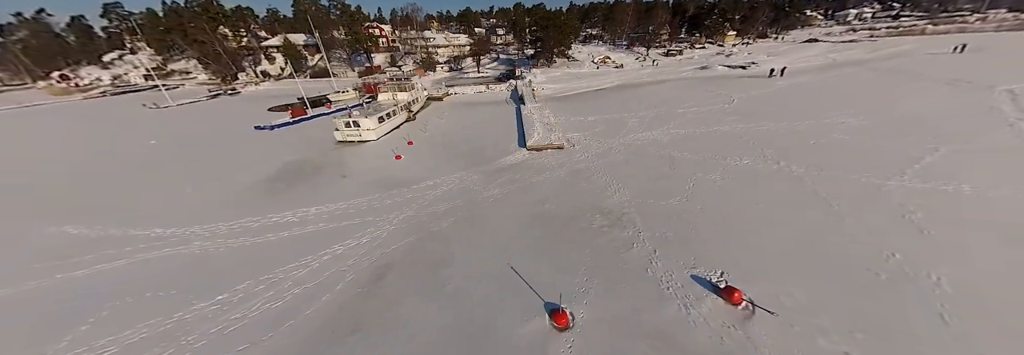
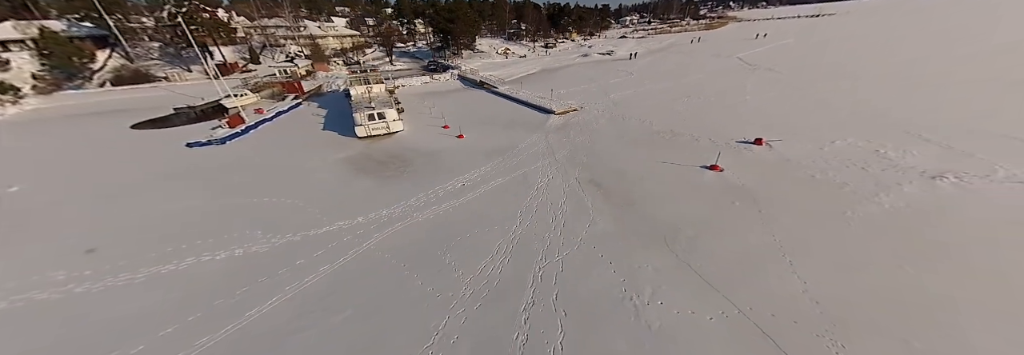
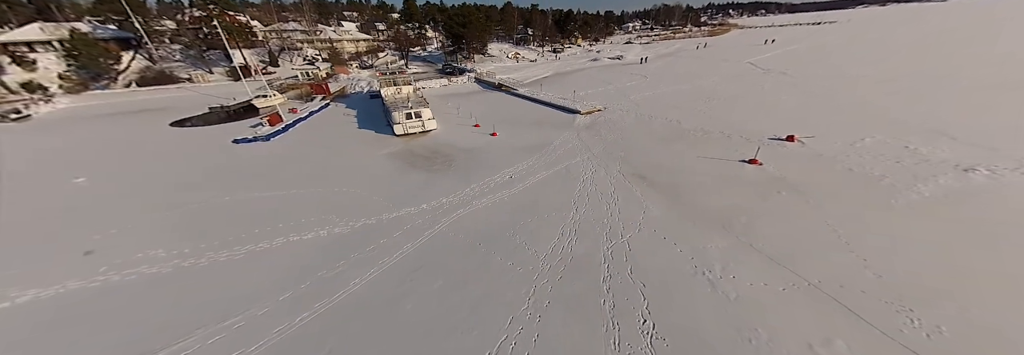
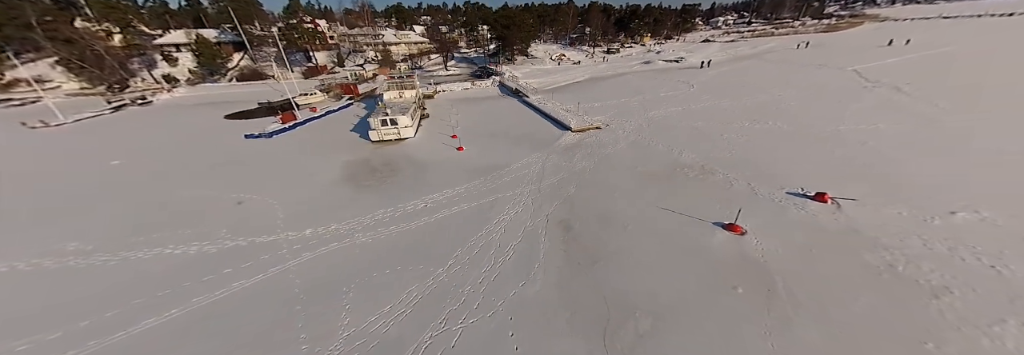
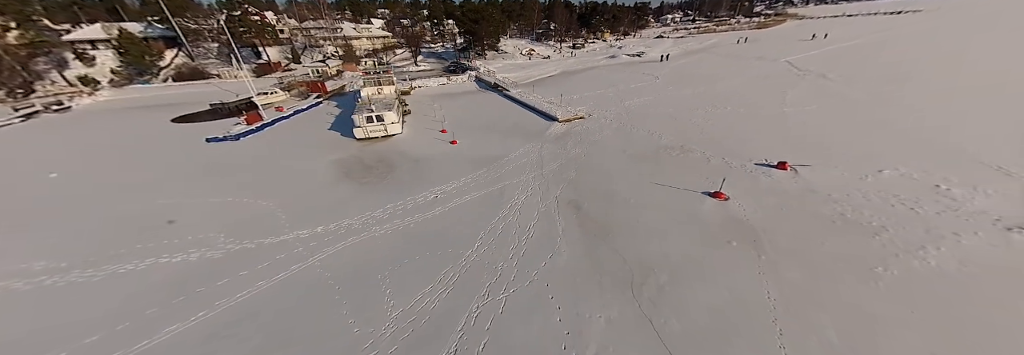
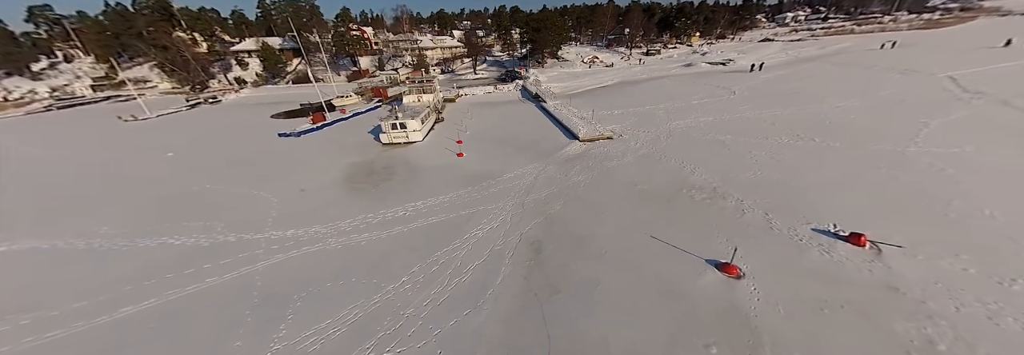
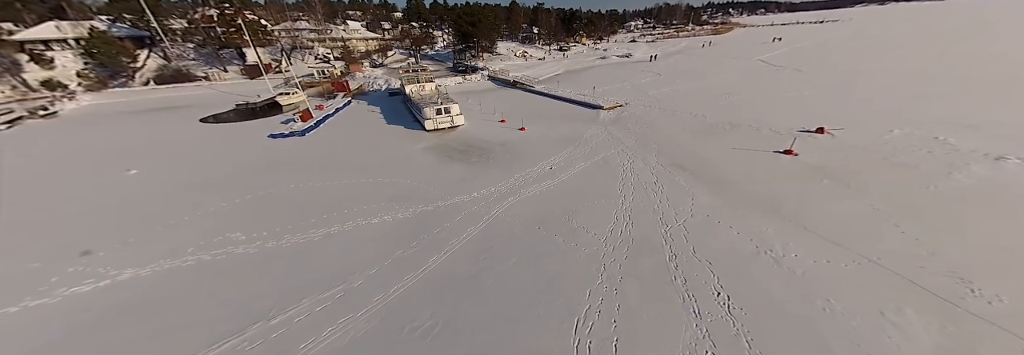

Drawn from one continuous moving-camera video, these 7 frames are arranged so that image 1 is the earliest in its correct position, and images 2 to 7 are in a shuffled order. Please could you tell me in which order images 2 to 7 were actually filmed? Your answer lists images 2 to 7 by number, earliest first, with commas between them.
6, 4, 5, 2, 3, 7
